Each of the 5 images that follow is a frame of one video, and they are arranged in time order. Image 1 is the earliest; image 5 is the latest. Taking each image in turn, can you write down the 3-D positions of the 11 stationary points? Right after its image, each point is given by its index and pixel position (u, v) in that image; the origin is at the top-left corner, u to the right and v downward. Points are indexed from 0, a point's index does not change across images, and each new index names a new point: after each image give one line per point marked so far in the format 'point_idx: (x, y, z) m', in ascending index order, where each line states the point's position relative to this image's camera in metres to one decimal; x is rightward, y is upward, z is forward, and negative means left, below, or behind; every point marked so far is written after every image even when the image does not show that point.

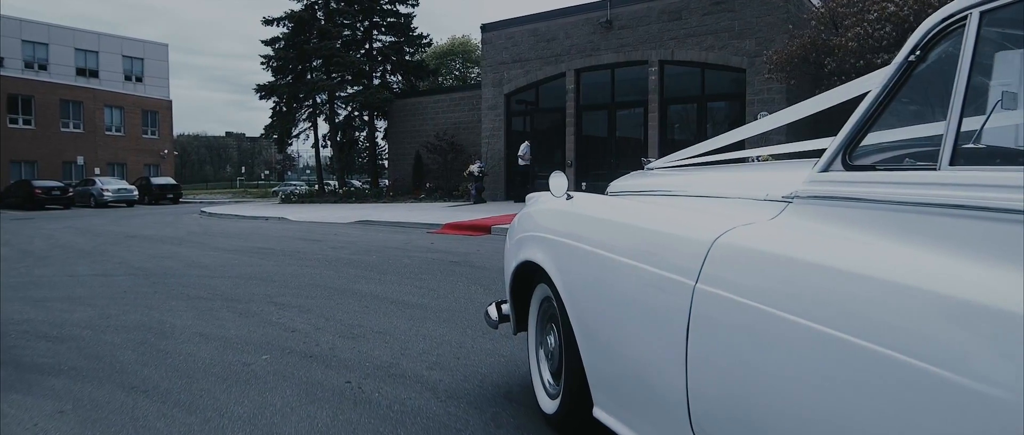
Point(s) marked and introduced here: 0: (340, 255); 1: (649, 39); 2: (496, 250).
0: (-3.1, -0.7, +10.9) m
1: (+4.0, +5.2, +18.4) m
2: (-0.3, -0.6, +11.2) m
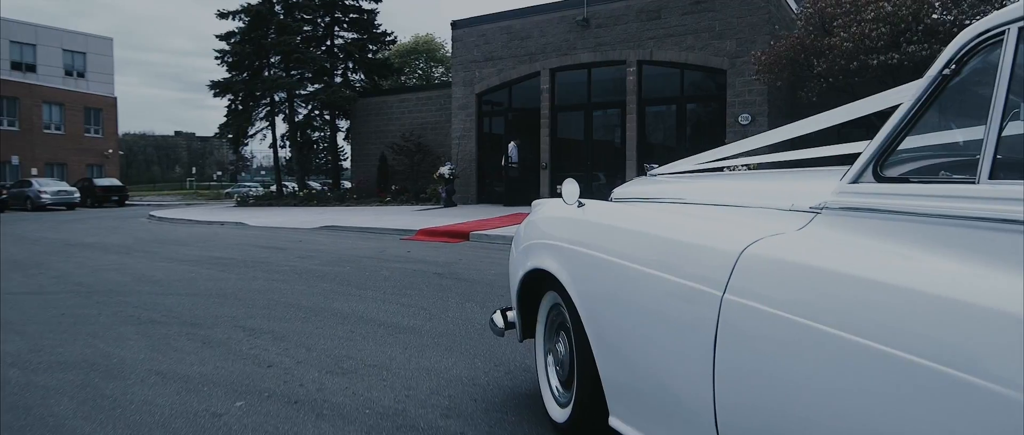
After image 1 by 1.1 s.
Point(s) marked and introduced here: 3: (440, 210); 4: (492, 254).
0: (-3.3, -0.8, +9.9) m
1: (+3.3, +5.1, +17.9) m
2: (-0.6, -0.7, +10.4) m
3: (-2.2, +0.2, +19.4) m
4: (-0.4, -0.7, +11.0) m
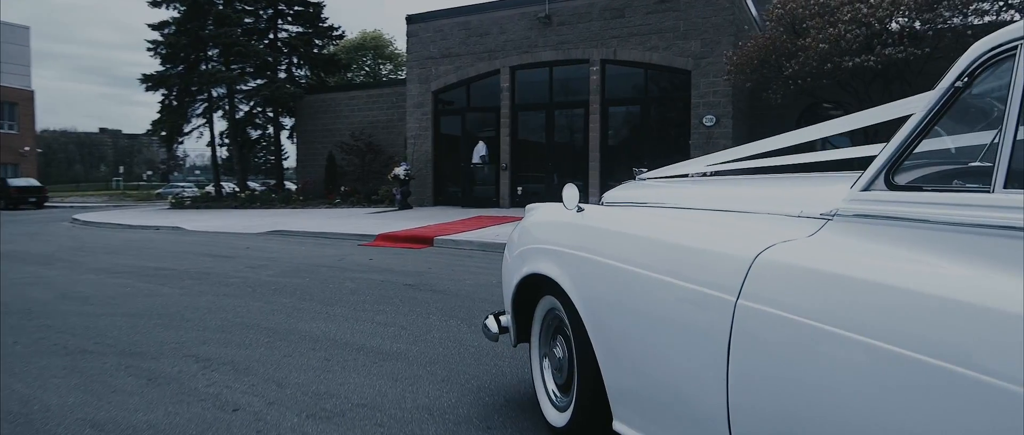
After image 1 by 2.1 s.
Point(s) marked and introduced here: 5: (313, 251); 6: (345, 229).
0: (-3.6, -0.9, +9.0) m
1: (+2.2, +5.1, +17.5) m
2: (-1.0, -0.8, +9.7) m
3: (-3.4, +0.1, +18.5) m
4: (-0.9, -0.7, +10.3) m
5: (-3.8, -0.6, +11.8) m
6: (-4.1, -0.3, +15.3) m
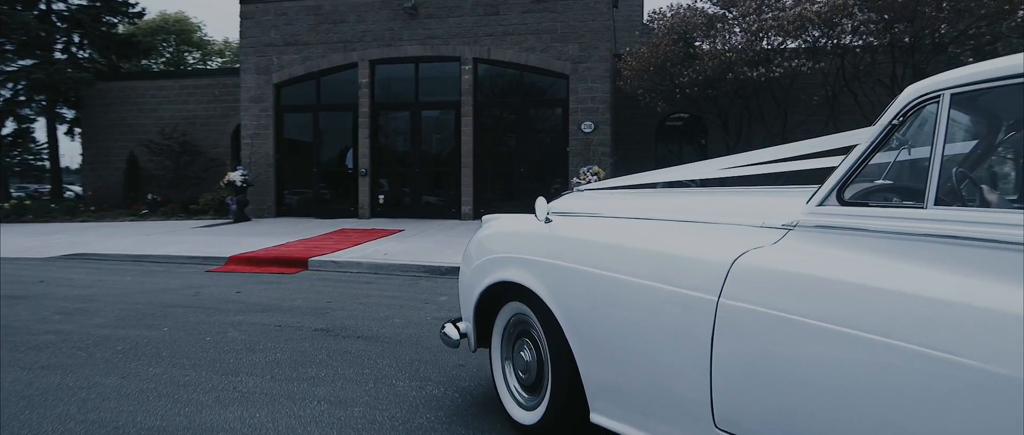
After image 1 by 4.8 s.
0: (-4.3, -1.1, +6.3) m
1: (-1.3, +4.8, +16.2) m
2: (-2.0, -1.0, +7.7) m
3: (-6.9, -0.2, +15.5) m
4: (-2.1, -1.0, +8.4) m
5: (-5.3, -0.9, +8.9) m
6: (-6.6, -0.6, +12.2) m
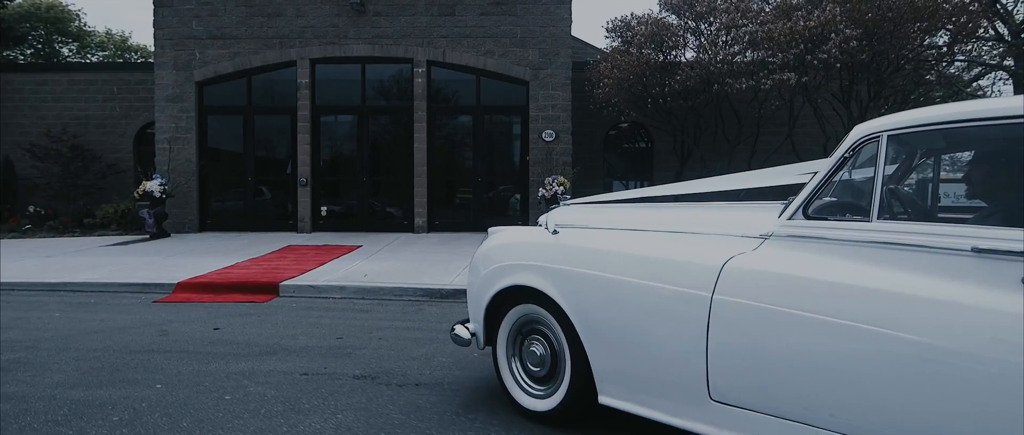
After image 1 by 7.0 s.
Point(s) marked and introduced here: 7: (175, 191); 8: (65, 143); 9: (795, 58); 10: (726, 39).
0: (-3.6, -1.4, +4.8) m
1: (-2.4, +4.5, +15.1) m
2: (-1.5, -1.3, +6.7) m
3: (-7.7, -0.6, +13.4) m
4: (-1.7, -1.2, +7.2) m
5: (-5.0, -1.2, +7.3) m
6: (-6.8, -0.9, +10.2) m
7: (-8.3, +0.7, +15.3) m
8: (-12.6, +2.1, +17.7) m
9: (+5.4, +3.0, +12.1) m
10: (+4.3, +3.5, +12.4) m
